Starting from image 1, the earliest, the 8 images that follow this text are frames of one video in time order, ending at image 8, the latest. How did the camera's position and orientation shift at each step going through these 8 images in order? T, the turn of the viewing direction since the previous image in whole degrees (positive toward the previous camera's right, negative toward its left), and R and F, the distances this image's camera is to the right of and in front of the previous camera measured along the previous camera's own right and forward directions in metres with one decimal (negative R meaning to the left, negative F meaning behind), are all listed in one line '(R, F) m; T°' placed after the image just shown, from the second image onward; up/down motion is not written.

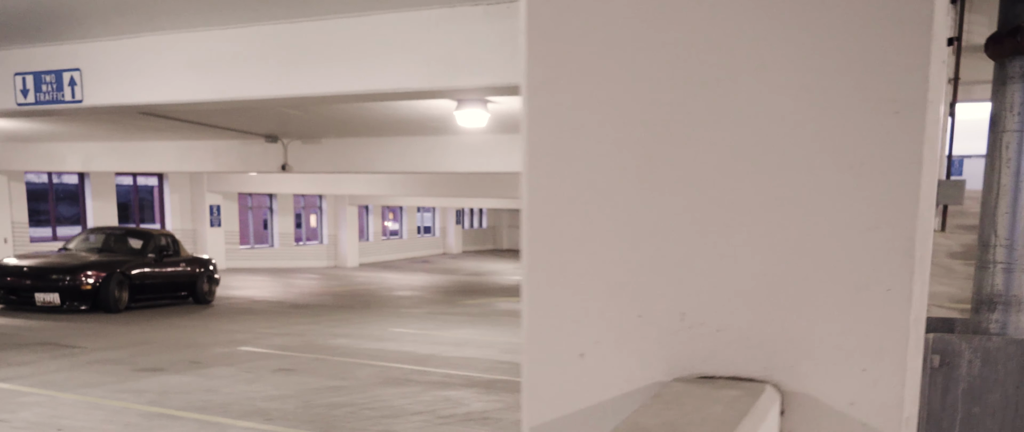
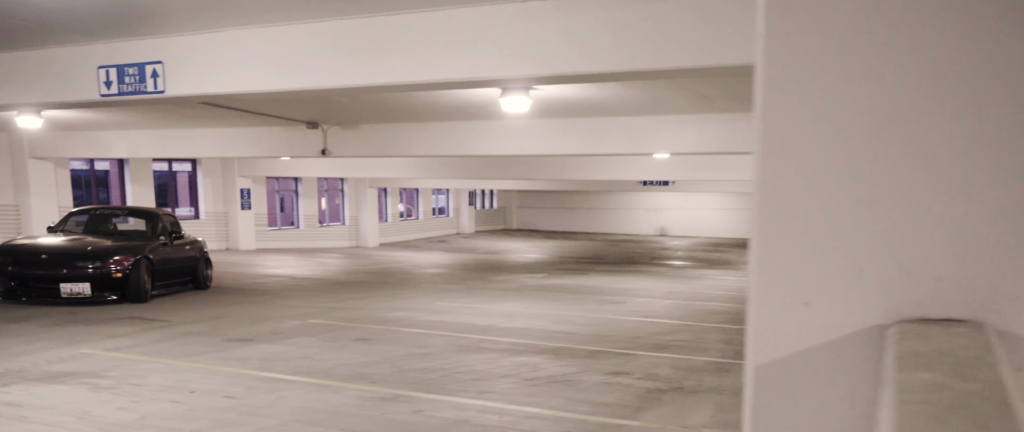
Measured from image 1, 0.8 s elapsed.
(-1.0, -0.3) m; +2°
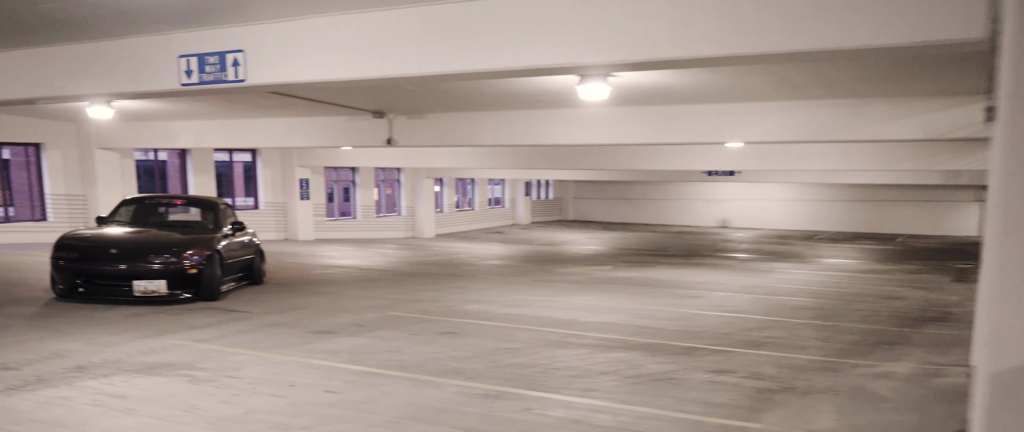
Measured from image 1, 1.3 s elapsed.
(-0.6, +0.4) m; -3°
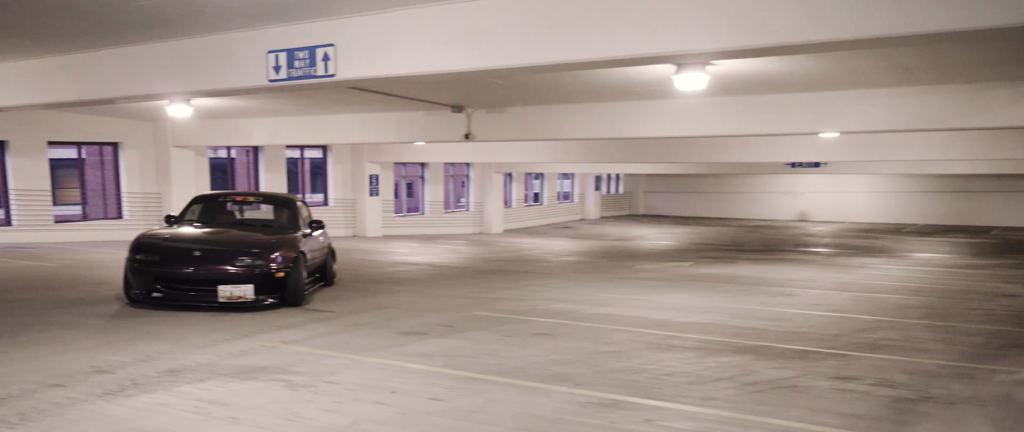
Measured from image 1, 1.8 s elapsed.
(-0.5, +0.4) m; -5°
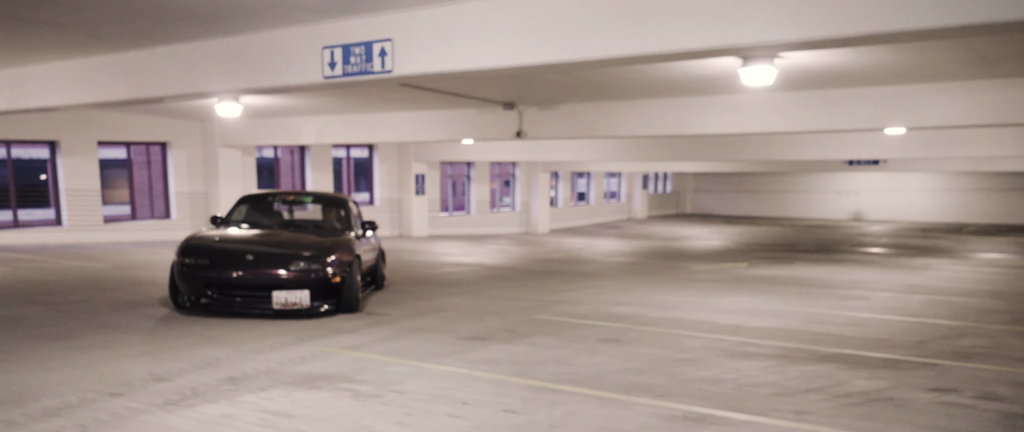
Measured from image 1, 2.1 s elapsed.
(-0.3, +0.3) m; -3°
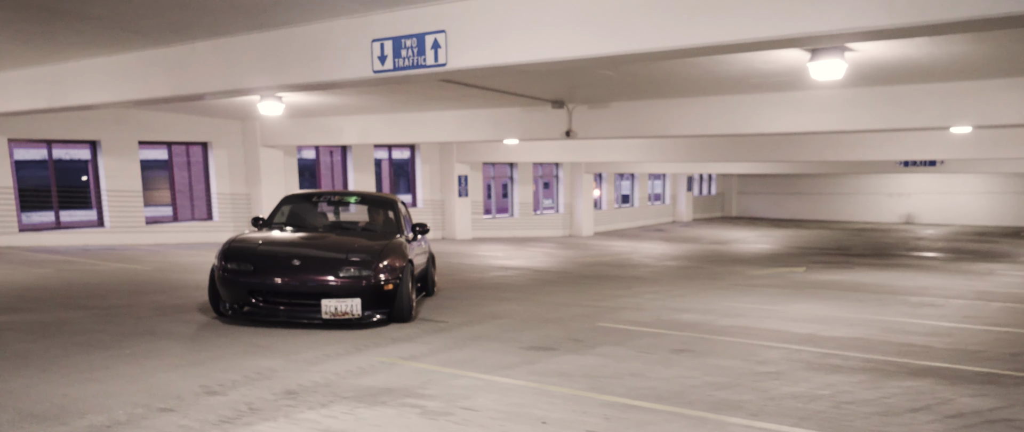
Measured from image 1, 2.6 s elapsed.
(-0.3, +0.4) m; -2°
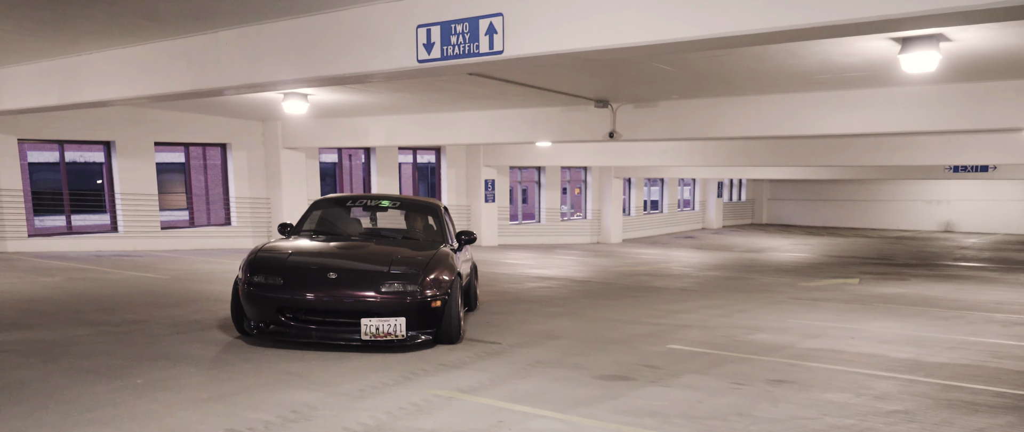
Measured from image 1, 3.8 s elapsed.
(-0.4, +0.7) m; -1°
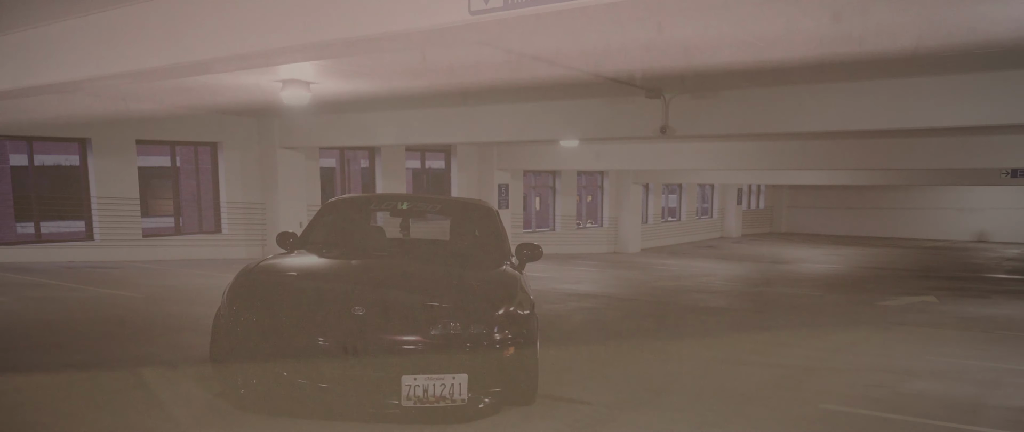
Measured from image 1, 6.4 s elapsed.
(-0.6, +1.5) m; 0°
